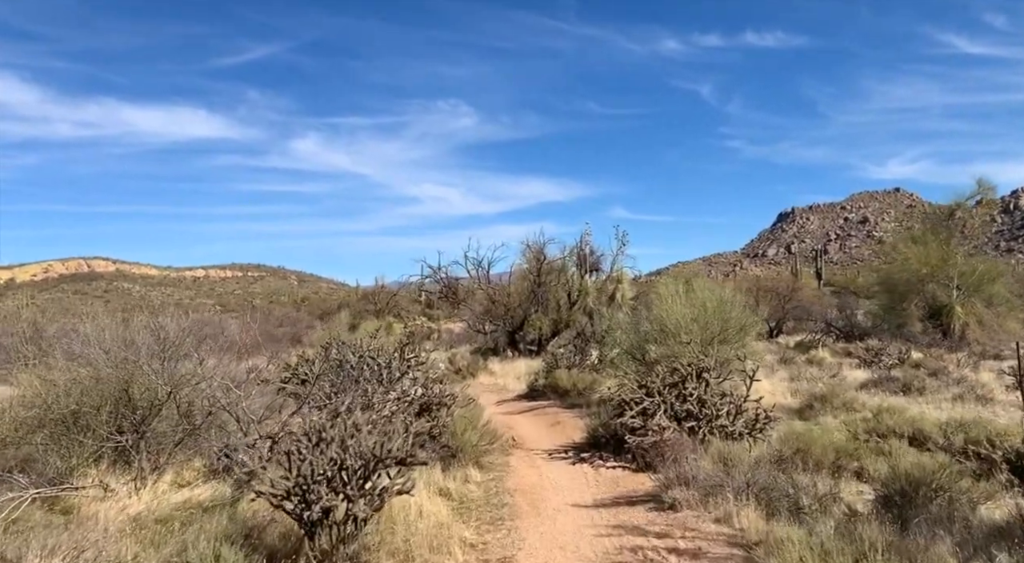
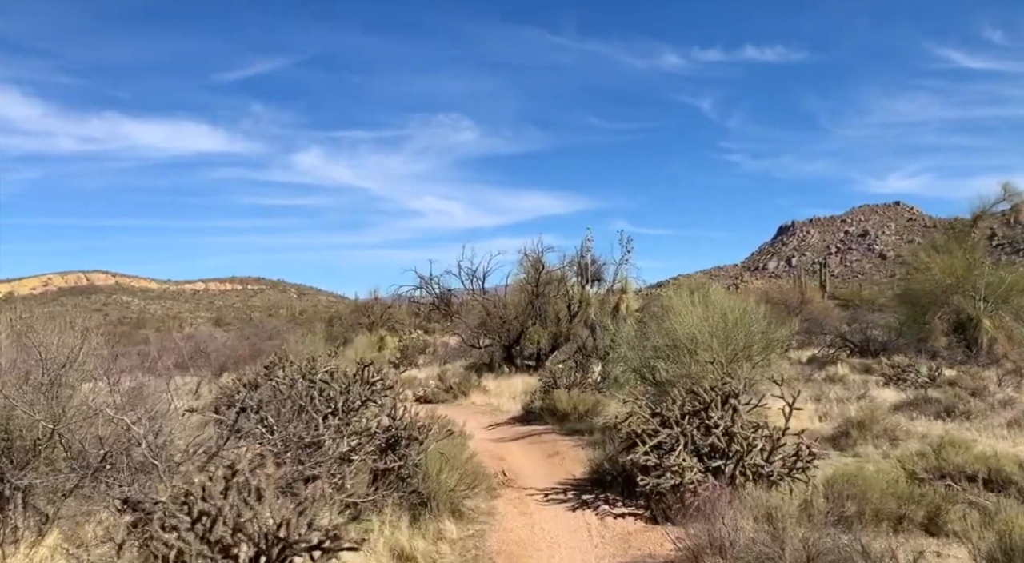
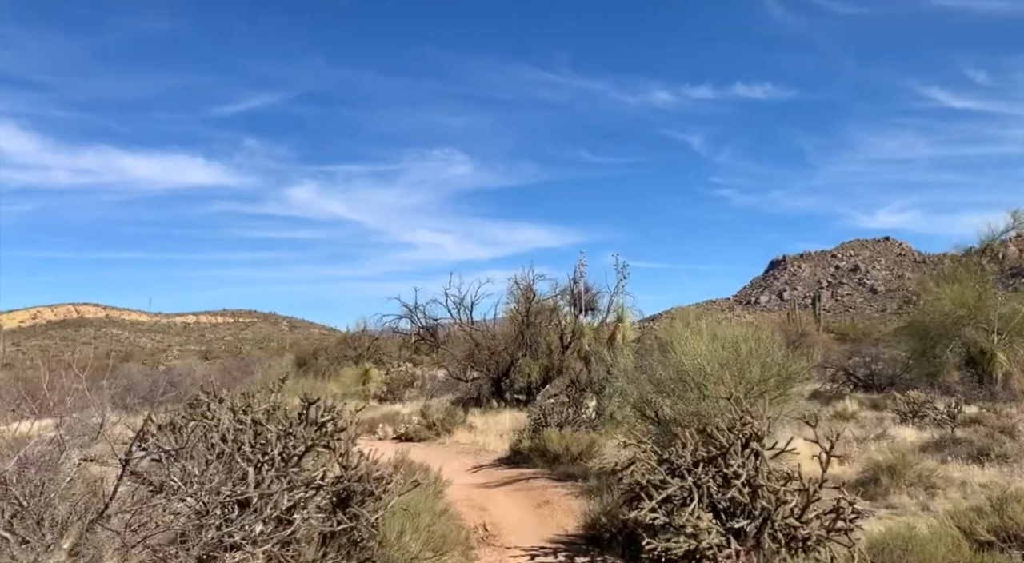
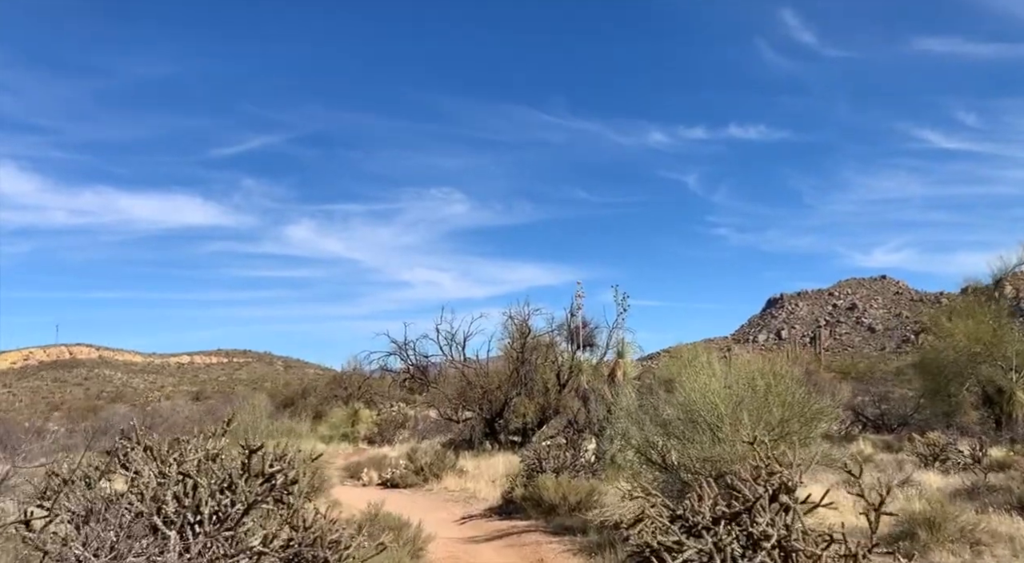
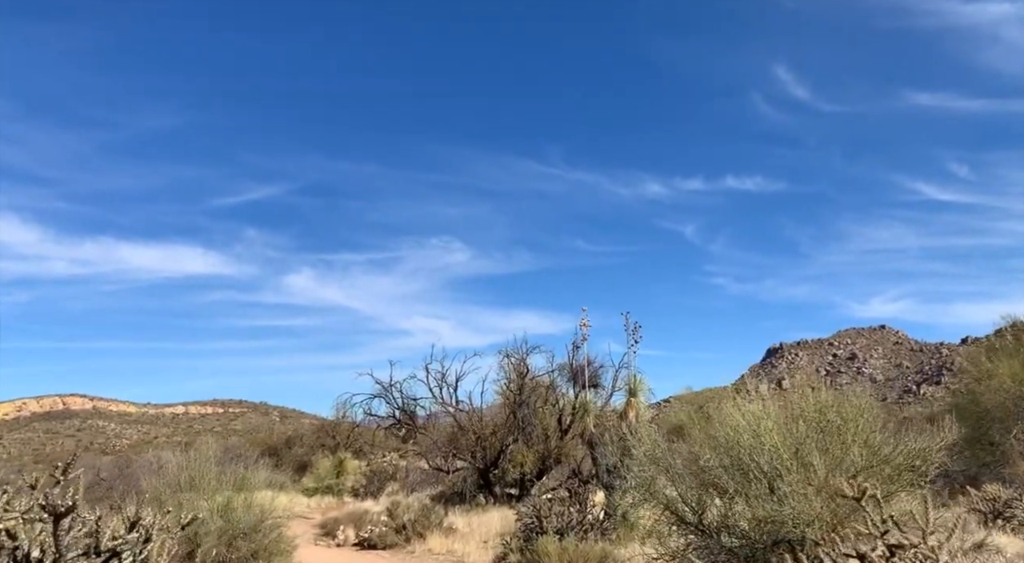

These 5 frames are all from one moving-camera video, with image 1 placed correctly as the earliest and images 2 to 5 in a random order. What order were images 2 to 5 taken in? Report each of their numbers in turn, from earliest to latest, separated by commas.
2, 3, 4, 5
